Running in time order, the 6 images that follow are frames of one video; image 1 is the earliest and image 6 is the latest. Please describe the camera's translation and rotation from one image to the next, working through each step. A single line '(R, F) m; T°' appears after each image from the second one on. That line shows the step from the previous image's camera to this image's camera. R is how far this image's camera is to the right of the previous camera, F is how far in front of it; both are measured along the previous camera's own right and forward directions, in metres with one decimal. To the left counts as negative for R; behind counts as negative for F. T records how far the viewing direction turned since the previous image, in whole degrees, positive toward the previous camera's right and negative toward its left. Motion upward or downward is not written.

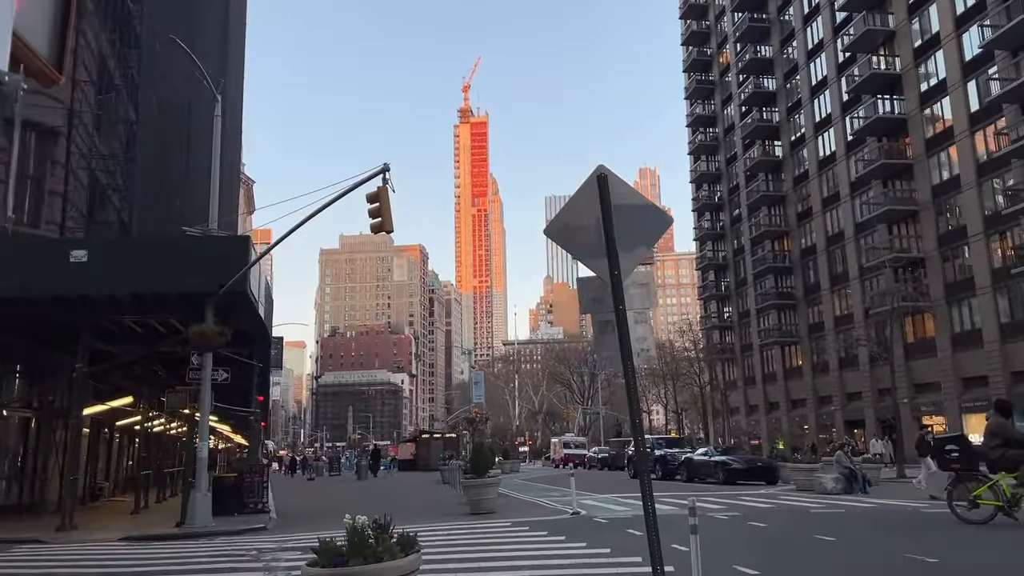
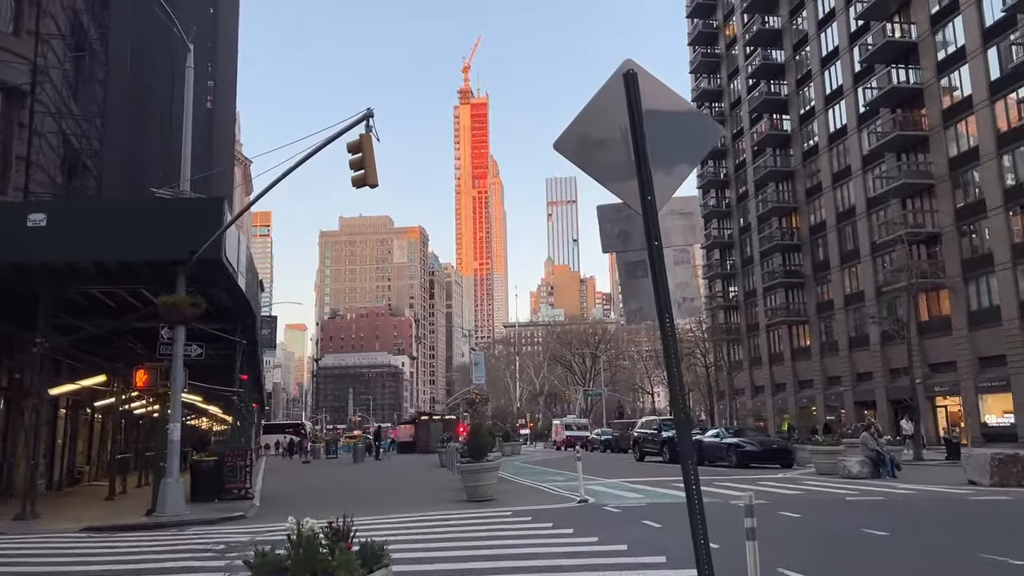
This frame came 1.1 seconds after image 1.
(0.0, +1.5) m; 0°
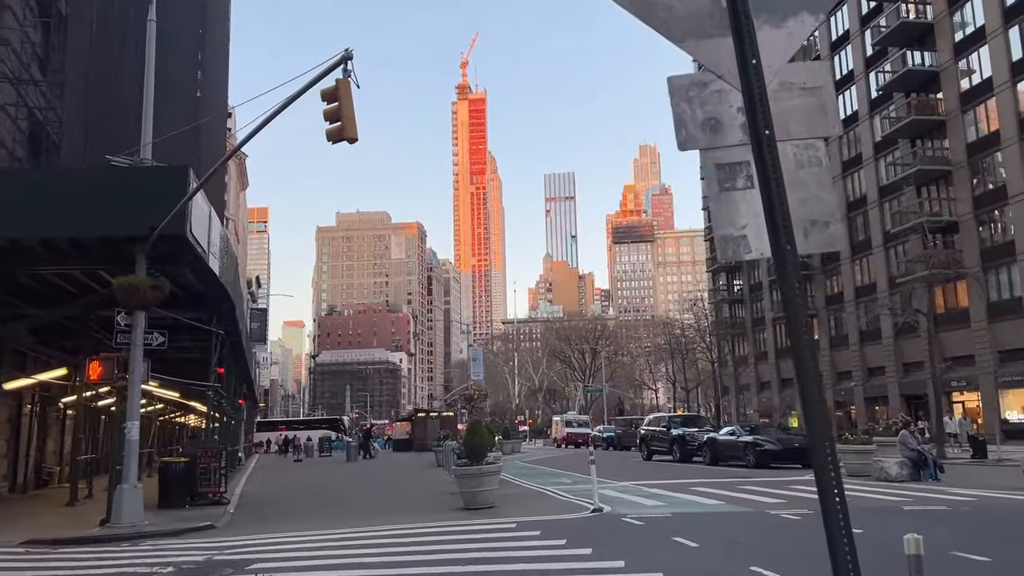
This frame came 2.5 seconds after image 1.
(-0.1, +1.8) m; 0°
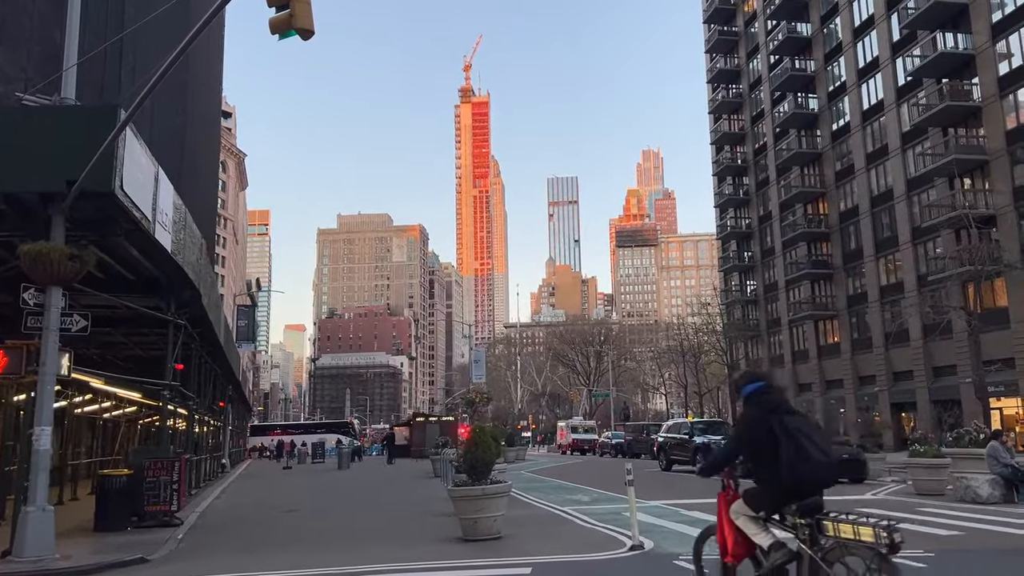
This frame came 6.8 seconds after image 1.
(-0.1, +2.9) m; 0°
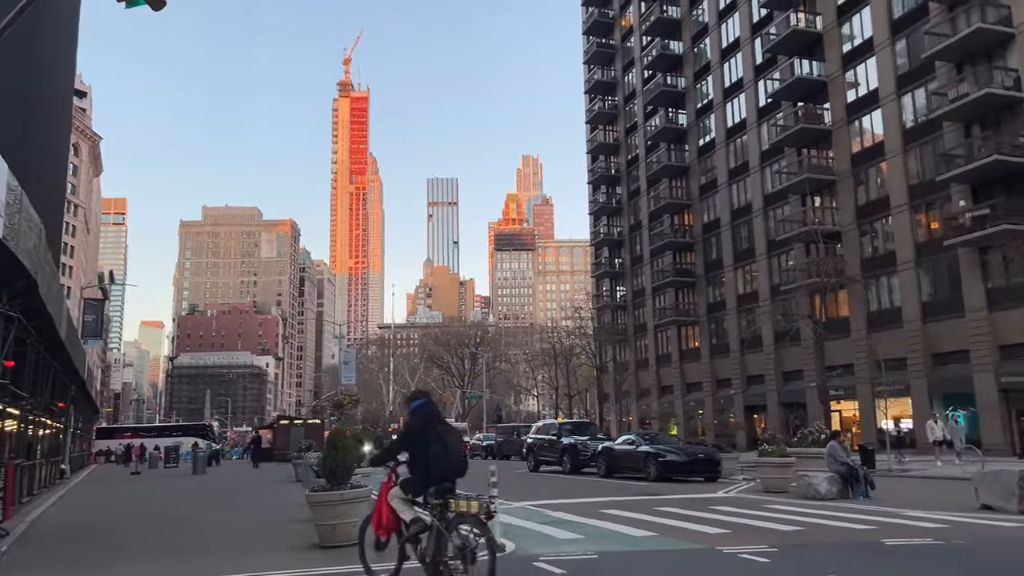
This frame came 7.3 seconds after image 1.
(+0.1, +0.2) m; +9°
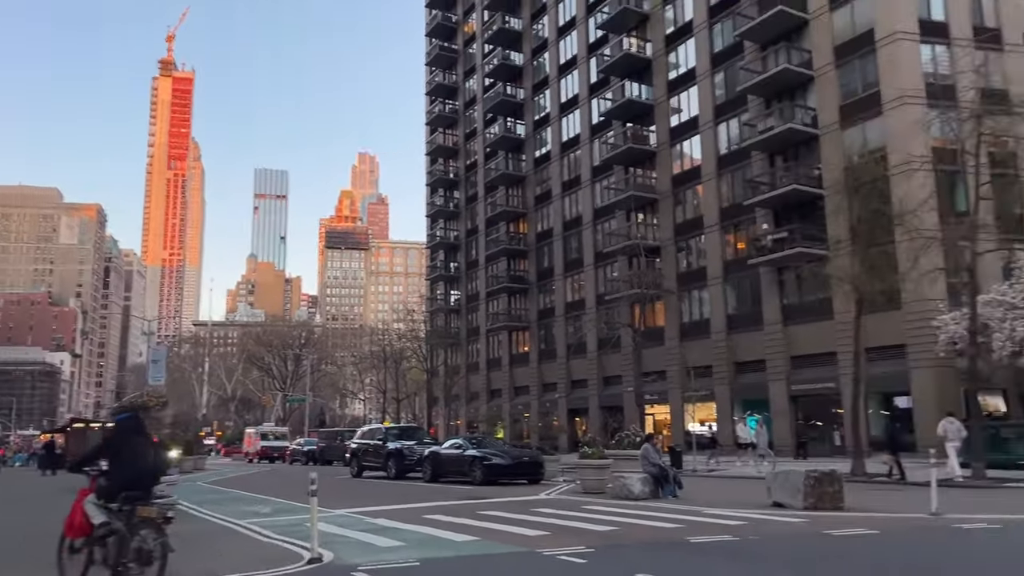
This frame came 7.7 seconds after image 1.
(0.0, +0.2) m; +12°
